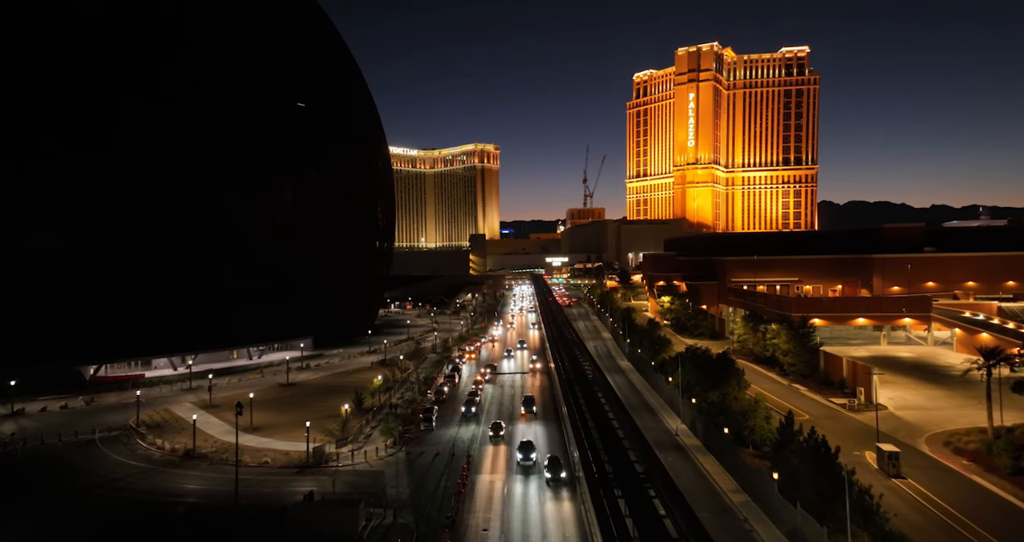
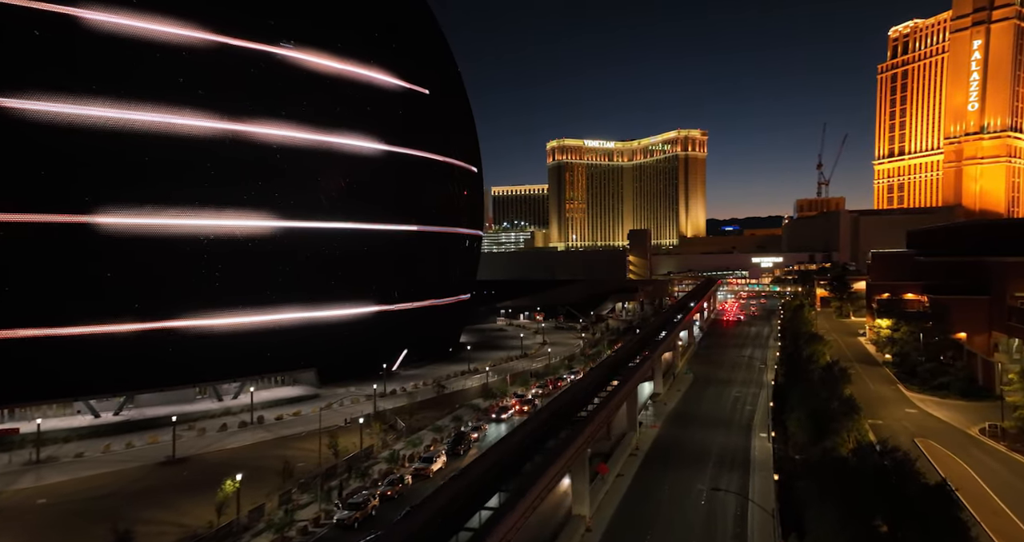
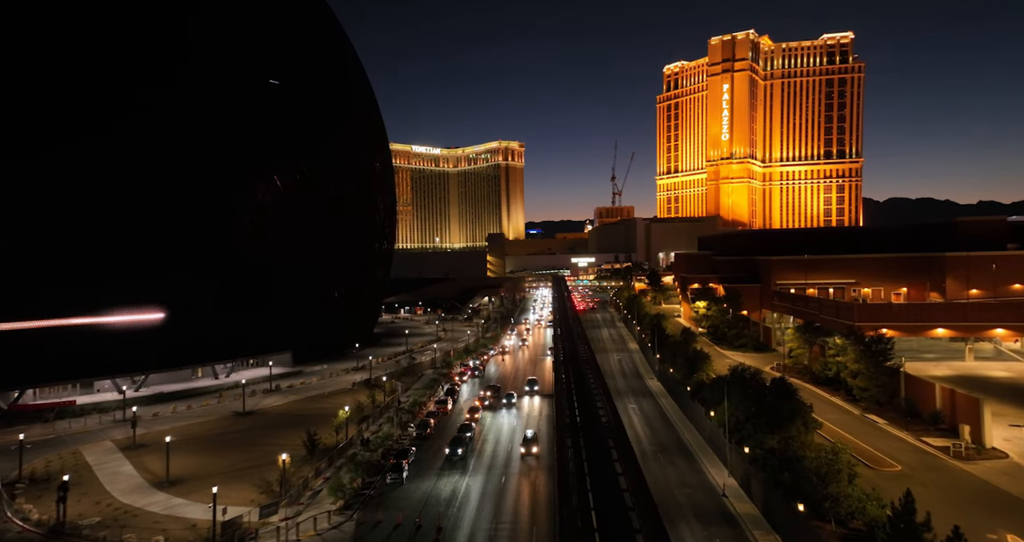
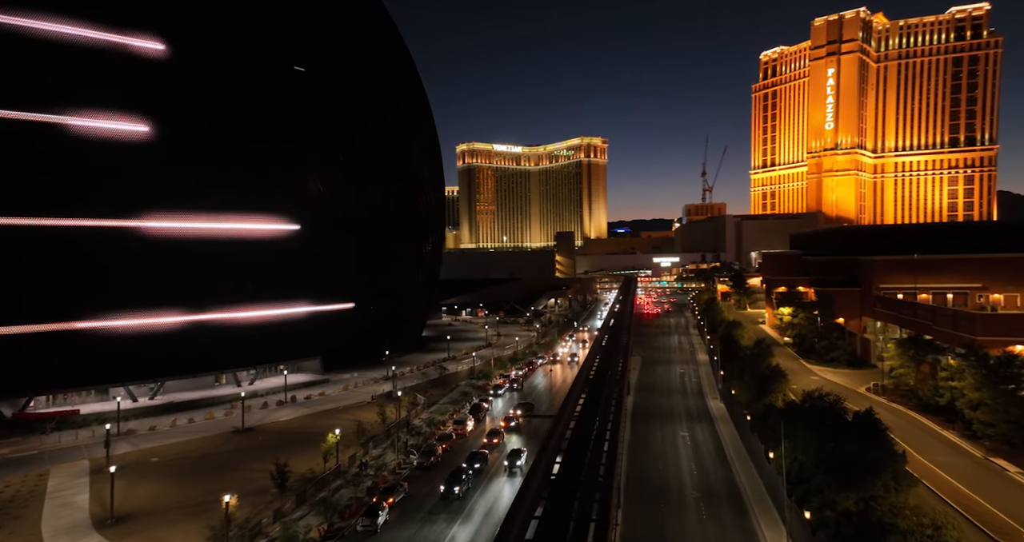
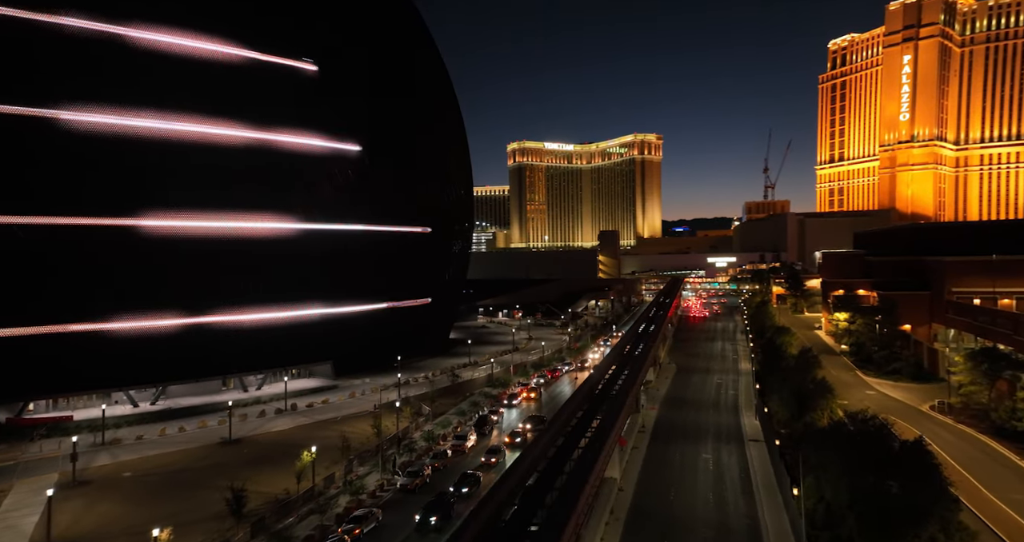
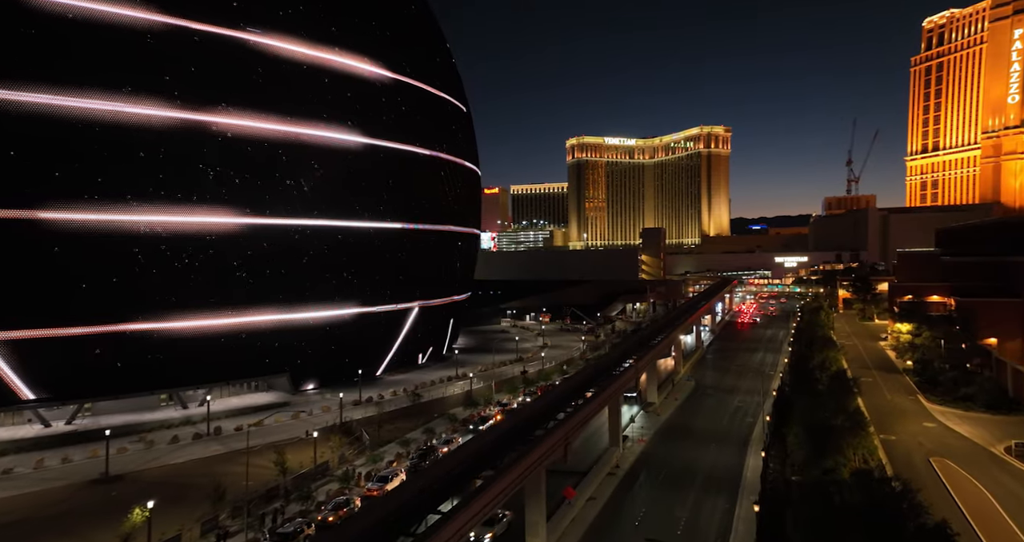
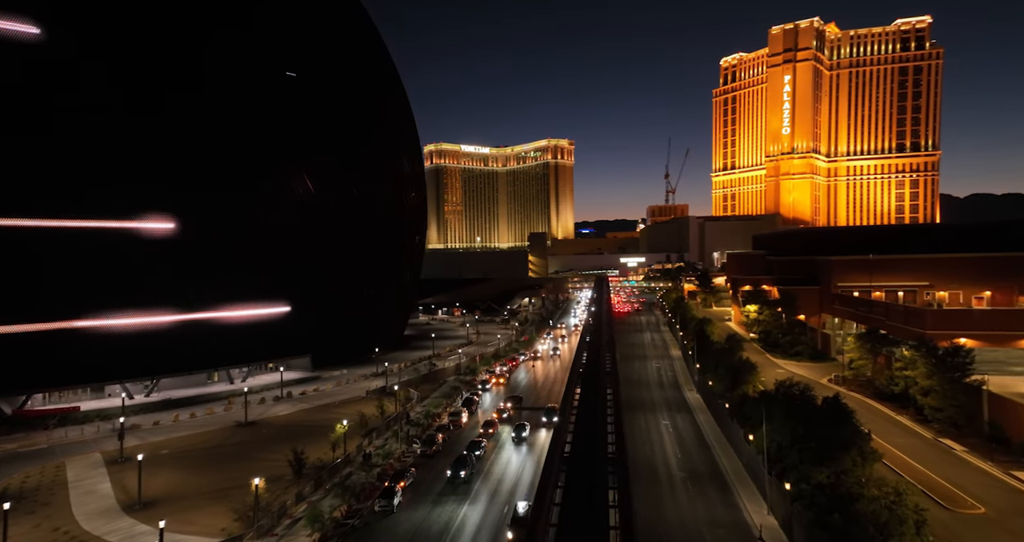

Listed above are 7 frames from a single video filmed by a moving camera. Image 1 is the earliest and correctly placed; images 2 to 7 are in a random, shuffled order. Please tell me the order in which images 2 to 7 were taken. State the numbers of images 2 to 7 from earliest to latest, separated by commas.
3, 7, 4, 5, 2, 6
